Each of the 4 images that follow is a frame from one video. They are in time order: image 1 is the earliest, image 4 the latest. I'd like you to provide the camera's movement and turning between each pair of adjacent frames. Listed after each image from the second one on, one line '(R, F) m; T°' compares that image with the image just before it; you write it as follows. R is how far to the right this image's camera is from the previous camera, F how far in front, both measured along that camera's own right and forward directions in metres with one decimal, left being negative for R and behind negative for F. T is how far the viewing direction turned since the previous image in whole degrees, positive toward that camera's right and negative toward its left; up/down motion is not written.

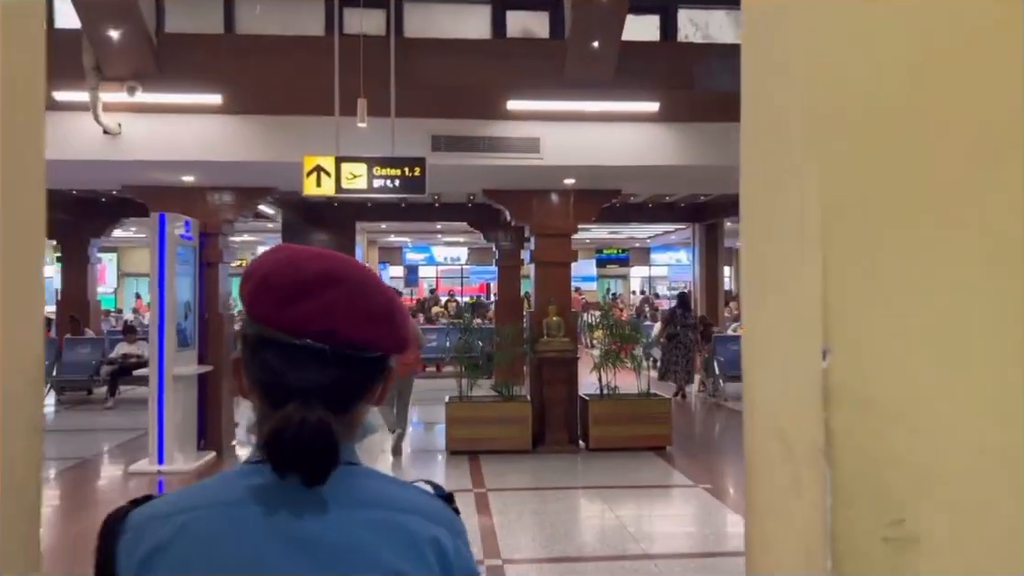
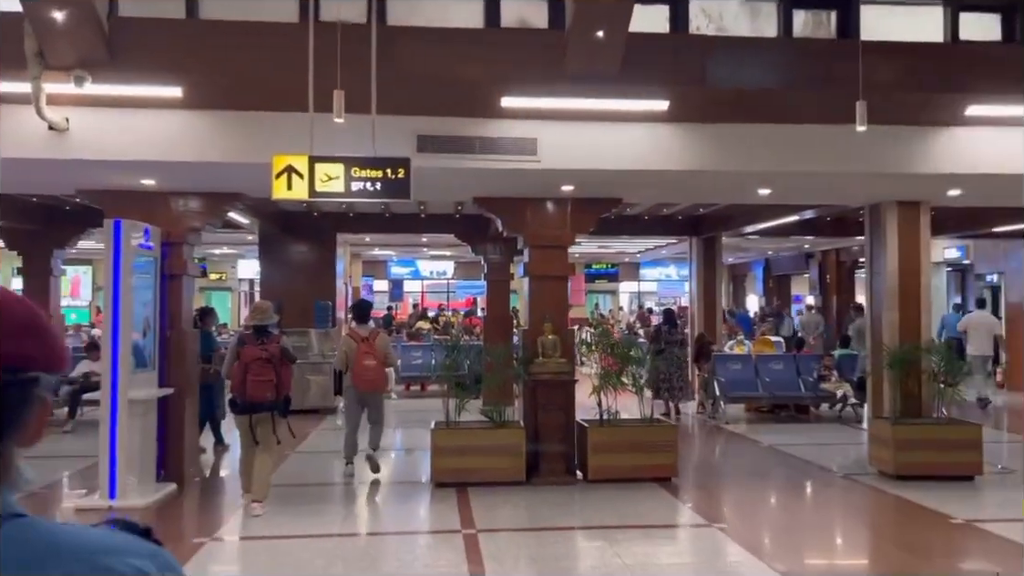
(-0.1, +0.9) m; +1°
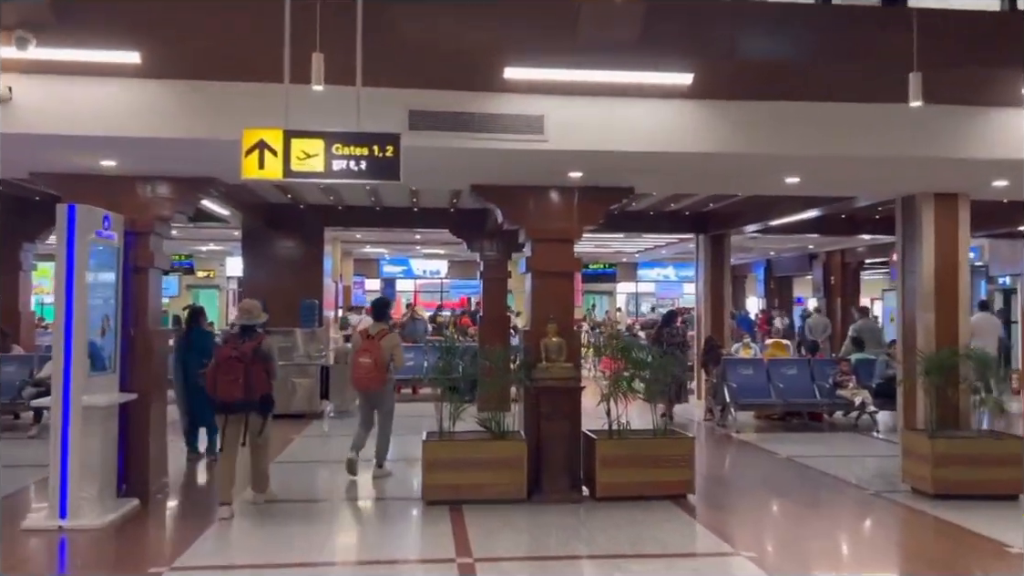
(-0.1, +0.9) m; 0°
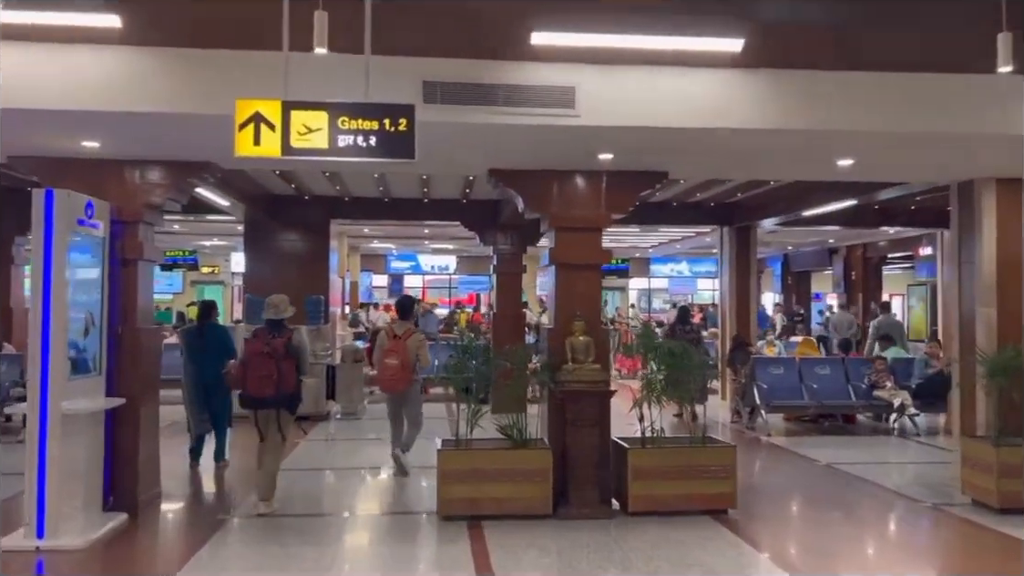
(-0.2, +0.8) m; 0°
